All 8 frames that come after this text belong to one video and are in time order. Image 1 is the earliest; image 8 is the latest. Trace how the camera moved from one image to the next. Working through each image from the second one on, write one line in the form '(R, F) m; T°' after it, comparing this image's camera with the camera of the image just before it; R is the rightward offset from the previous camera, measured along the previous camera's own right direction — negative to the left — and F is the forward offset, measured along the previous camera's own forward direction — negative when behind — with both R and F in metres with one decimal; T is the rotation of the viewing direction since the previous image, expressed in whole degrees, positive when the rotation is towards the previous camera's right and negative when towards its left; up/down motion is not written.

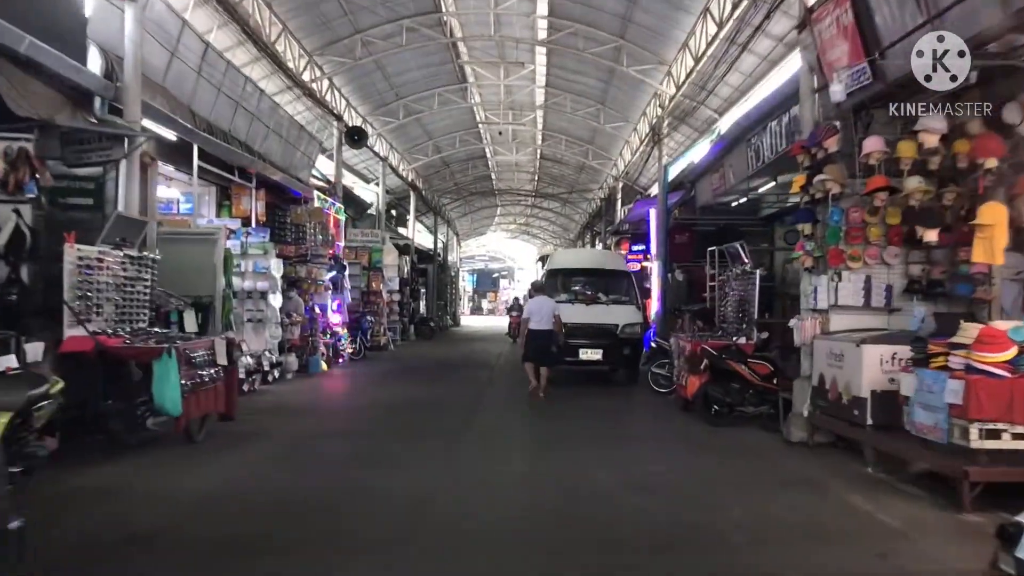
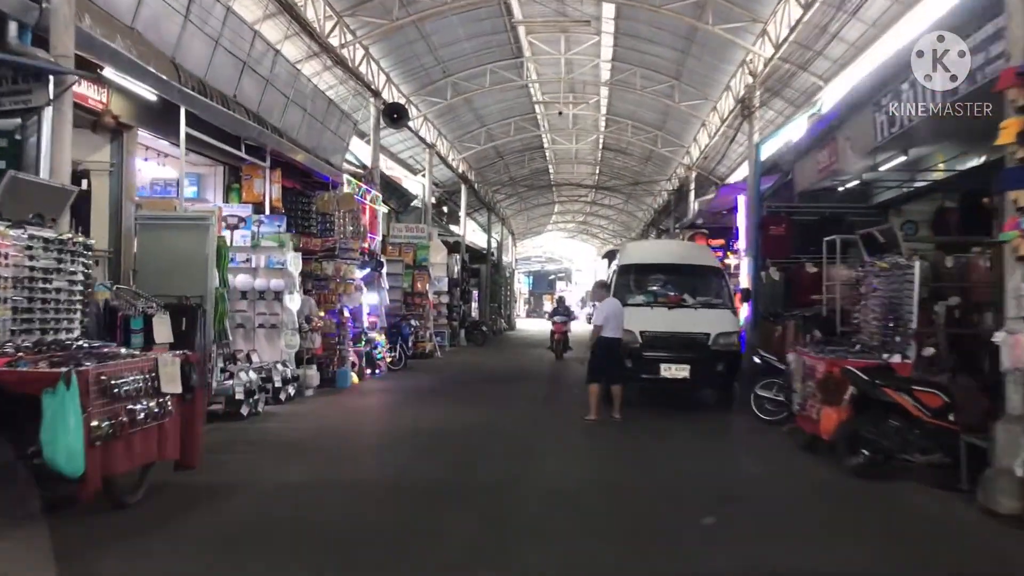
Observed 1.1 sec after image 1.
(-0.1, +2.5) m; -3°
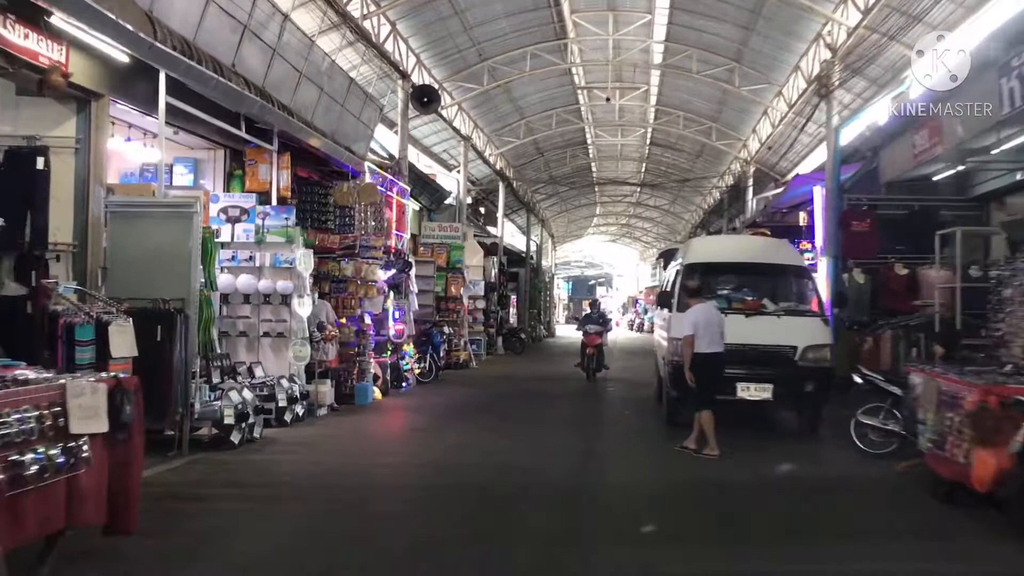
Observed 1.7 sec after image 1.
(-0.1, +1.7) m; -2°
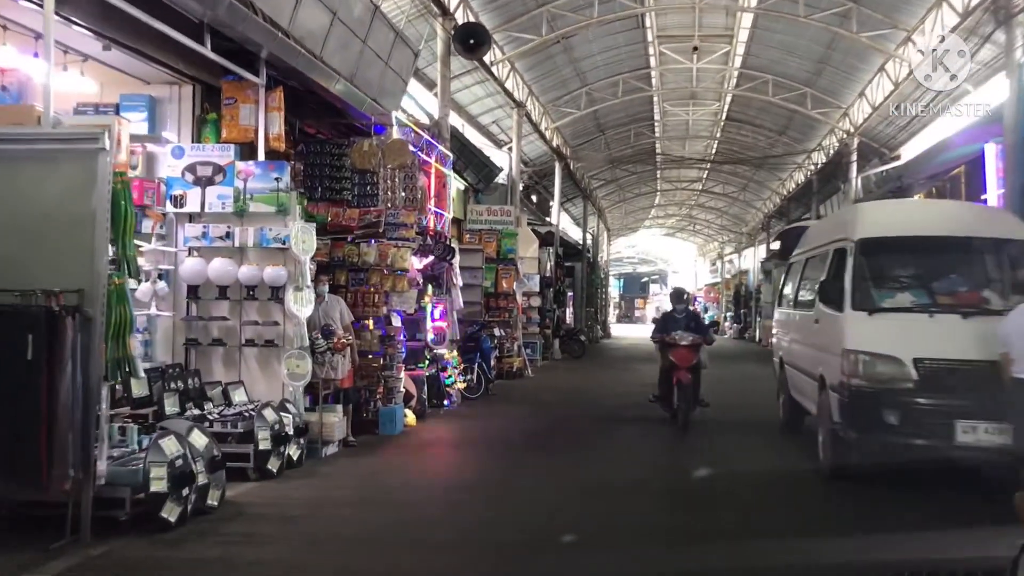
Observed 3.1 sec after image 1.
(-0.3, +3.0) m; -3°
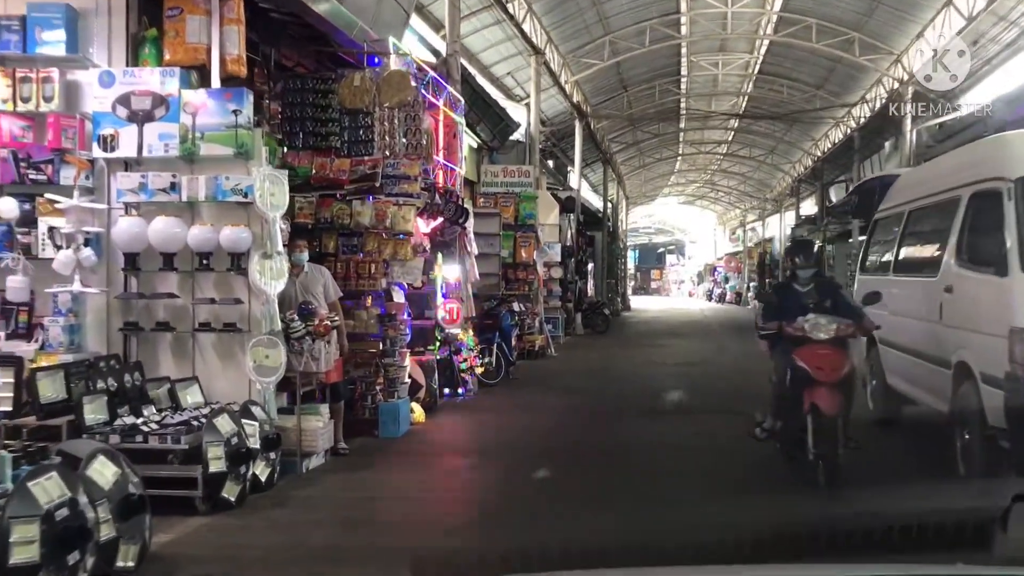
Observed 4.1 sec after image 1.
(-0.1, +1.7) m; -1°
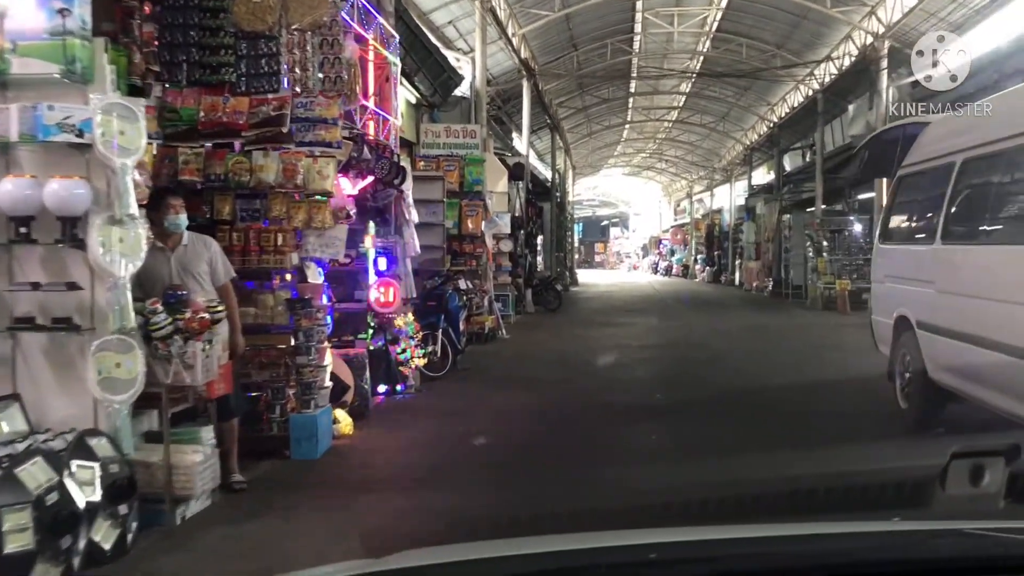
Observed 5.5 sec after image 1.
(-0.1, +1.6) m; +4°
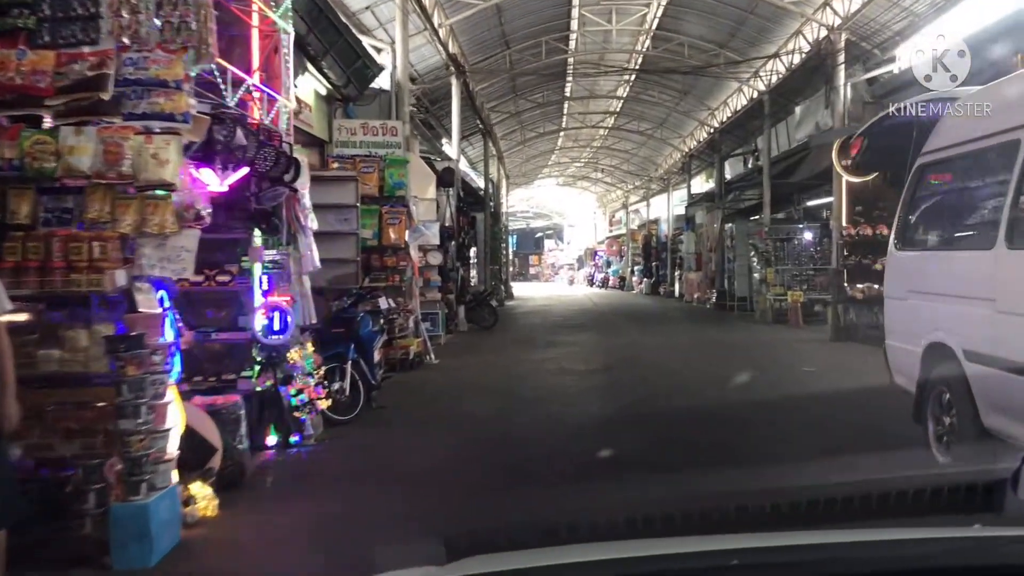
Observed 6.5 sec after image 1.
(+0.1, +1.5) m; +4°
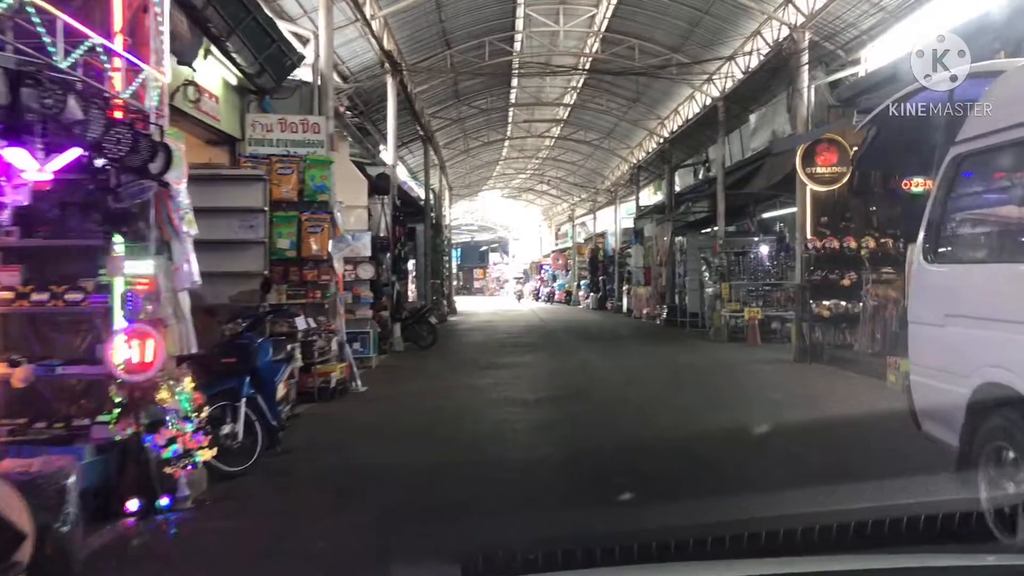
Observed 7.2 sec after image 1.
(+0.1, +1.2) m; +3°
